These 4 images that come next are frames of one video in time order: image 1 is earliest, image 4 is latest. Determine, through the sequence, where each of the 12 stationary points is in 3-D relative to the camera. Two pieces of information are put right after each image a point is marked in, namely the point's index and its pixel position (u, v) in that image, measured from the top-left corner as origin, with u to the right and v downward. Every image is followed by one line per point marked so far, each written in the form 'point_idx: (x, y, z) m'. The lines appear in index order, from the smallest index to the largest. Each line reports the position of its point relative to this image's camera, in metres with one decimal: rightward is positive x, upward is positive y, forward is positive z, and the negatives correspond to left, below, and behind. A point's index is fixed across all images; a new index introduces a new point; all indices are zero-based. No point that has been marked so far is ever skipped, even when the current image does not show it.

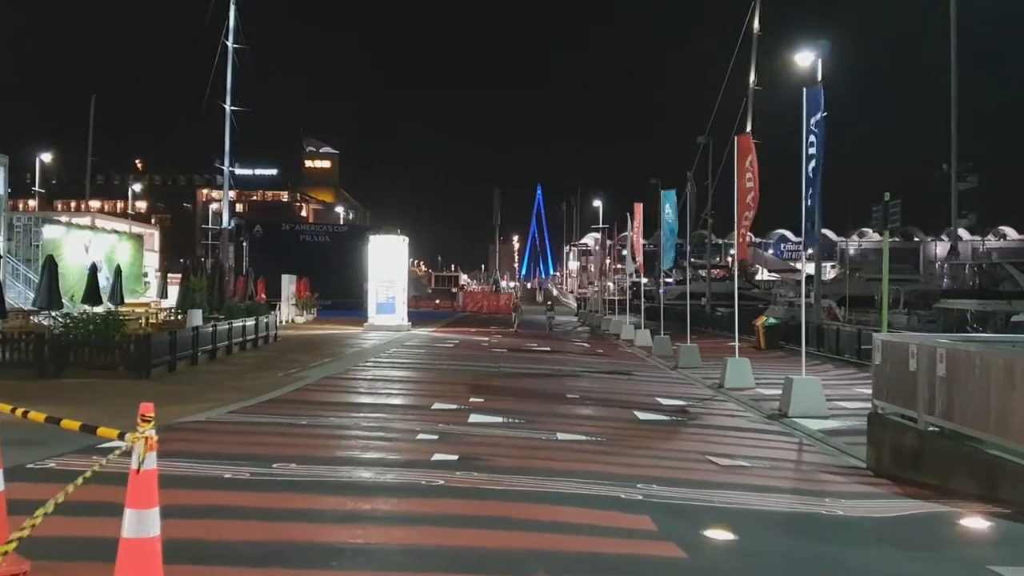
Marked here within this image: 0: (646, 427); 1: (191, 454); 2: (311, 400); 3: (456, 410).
0: (+2.1, -2.1, +13.5) m
1: (-3.2, -1.7, +8.8) m
2: (-3.3, -1.9, +14.6) m
3: (-0.9, -1.9, +14.0) m
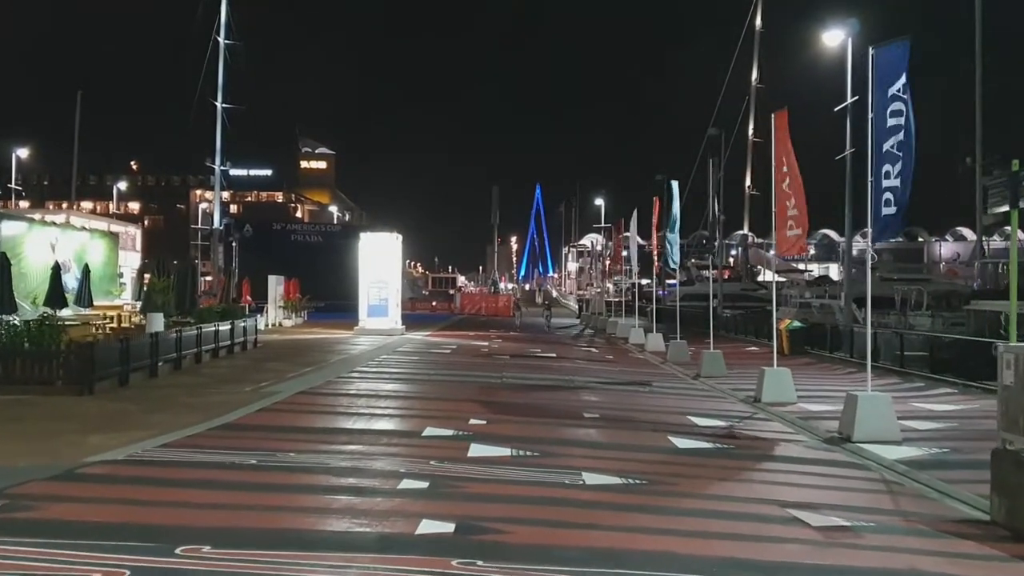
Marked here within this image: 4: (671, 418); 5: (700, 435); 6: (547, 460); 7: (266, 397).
0: (+2.2, -2.1, +10.9) m
1: (-3.0, -1.6, +6.1) m
2: (-3.1, -1.8, +11.9) m
3: (-0.8, -1.9, +11.4) m
4: (+2.7, -2.2, +15.1) m
5: (+2.8, -2.2, +13.3) m
6: (+0.4, -2.0, +10.2) m
7: (-4.2, -1.9, +15.4) m
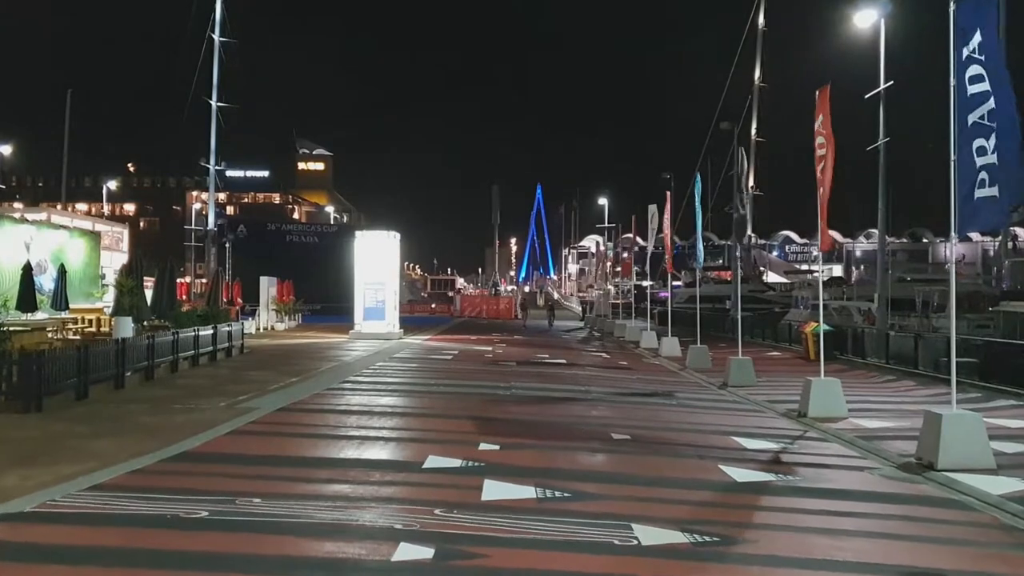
0: (+2.4, -2.1, +8.8) m
1: (-2.8, -1.6, +4.0) m
2: (-2.9, -1.8, +9.8) m
3: (-0.5, -1.9, +9.3) m
4: (+2.9, -2.2, +13.0) m
5: (+3.0, -2.2, +11.2) m
6: (+0.6, -1.9, +8.1) m
7: (-4.0, -1.9, +13.3) m
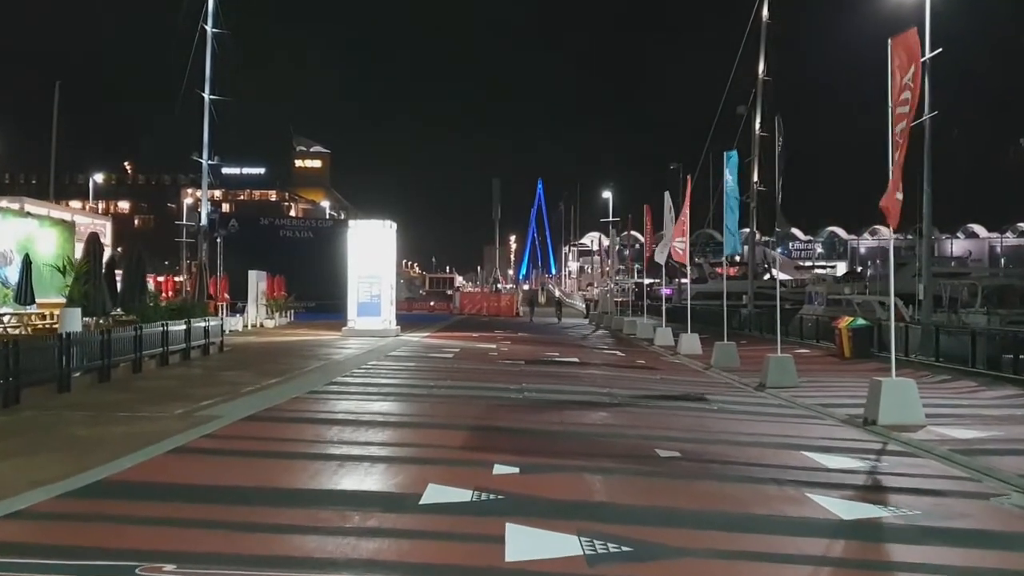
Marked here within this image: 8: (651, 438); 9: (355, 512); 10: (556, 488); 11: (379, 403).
0: (+2.6, -1.9, +6.3) m
1: (-2.6, -1.4, +1.5) m
2: (-2.7, -1.6, +7.4) m
3: (-0.3, -1.7, +6.8) m
4: (+3.1, -2.0, +10.5) m
5: (+3.3, -1.9, +8.8) m
6: (+0.9, -1.7, +5.6) m
7: (-3.8, -1.7, +10.8) m
8: (+1.8, -1.9, +11.6) m
9: (-1.2, -1.6, +6.6) m
10: (+0.4, -1.8, +8.0) m
11: (-2.1, -1.8, +13.8) m
